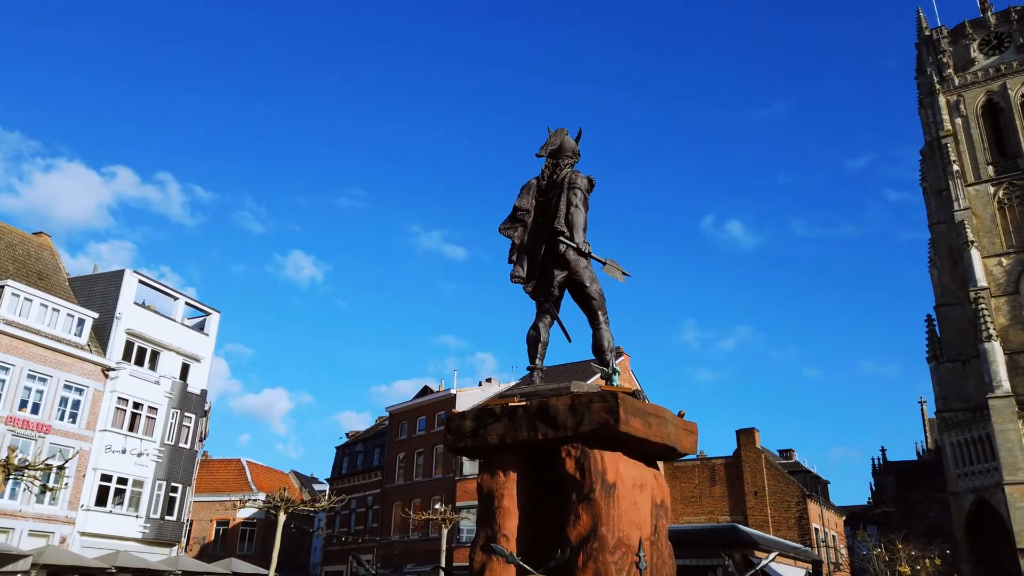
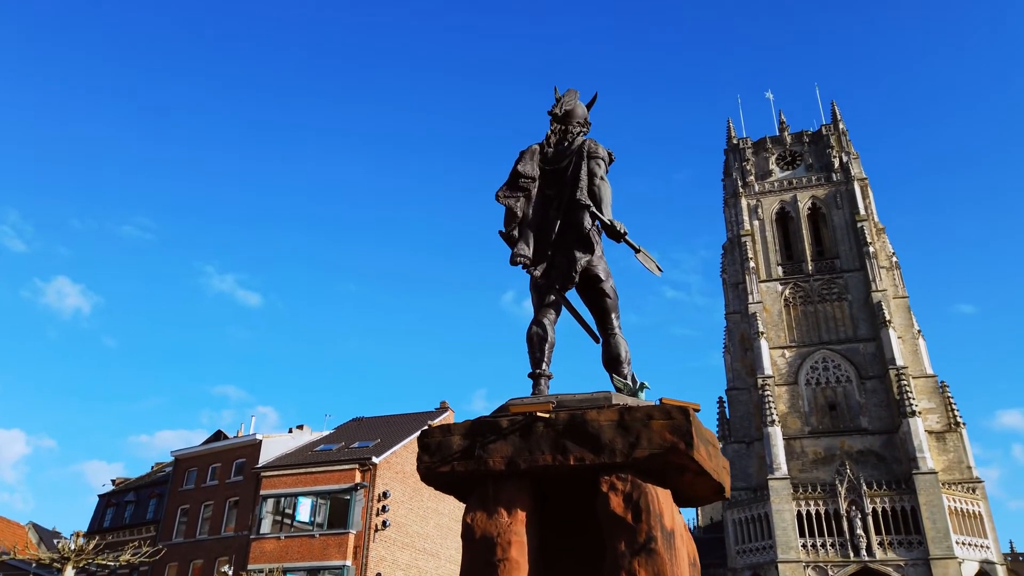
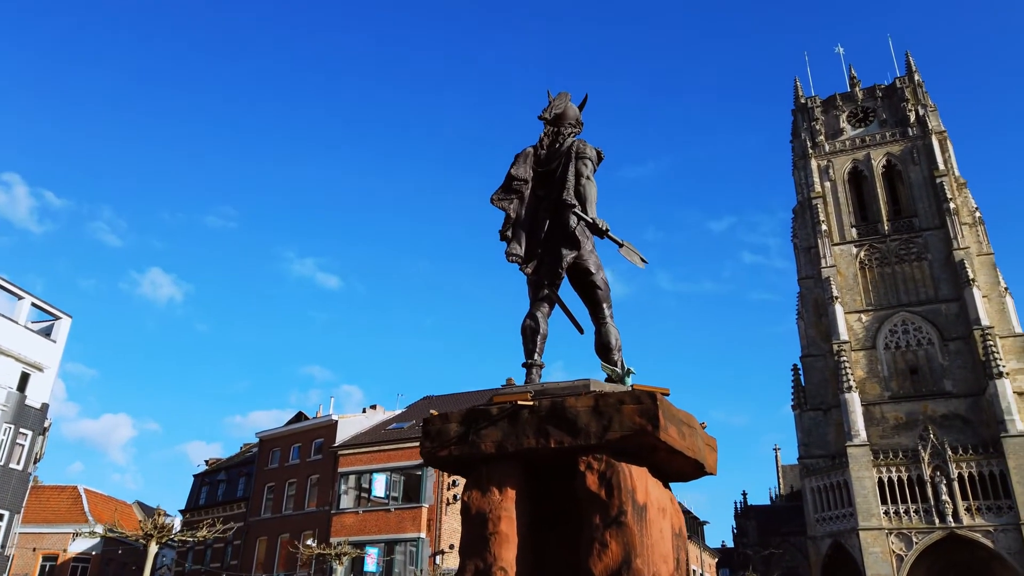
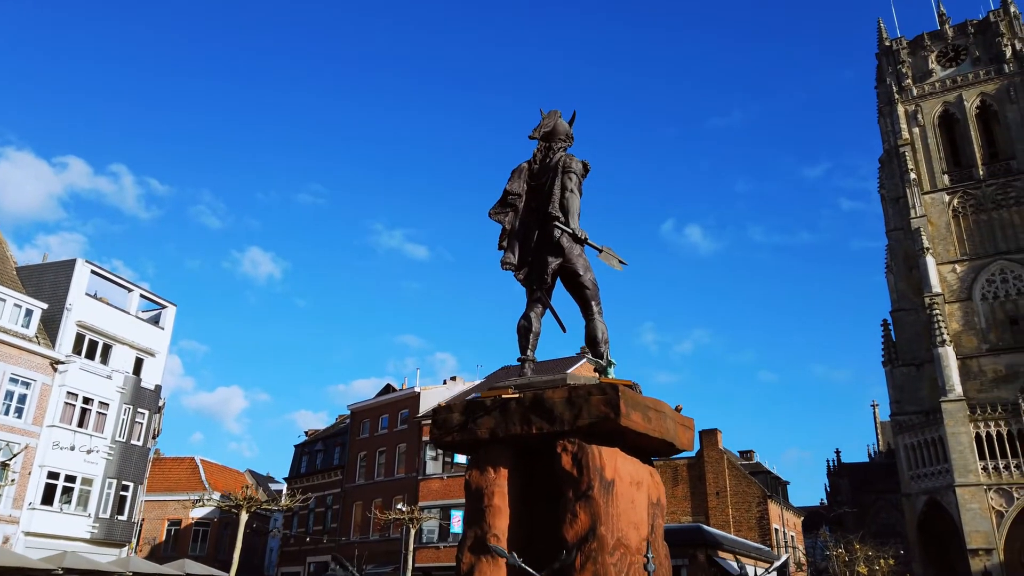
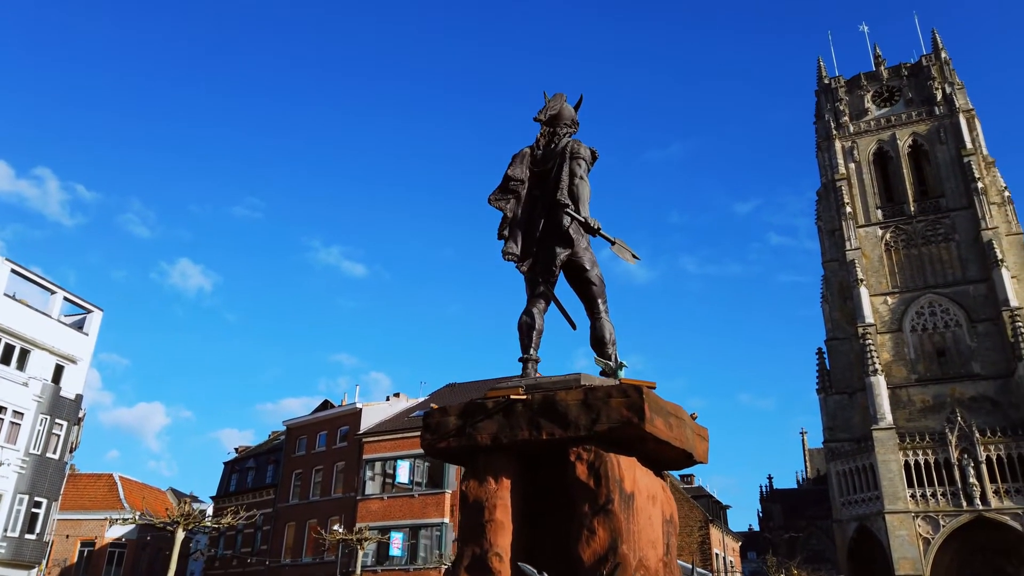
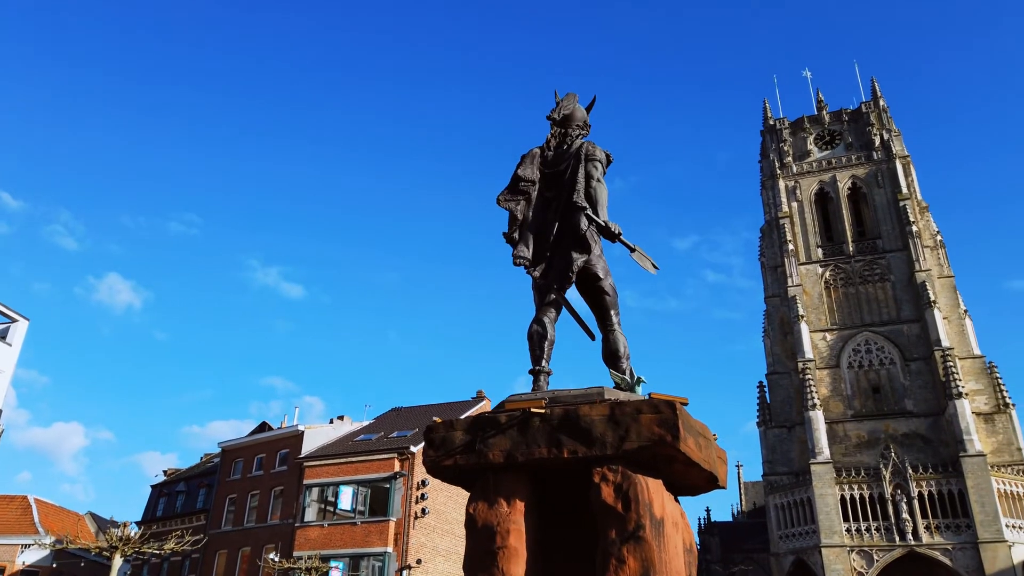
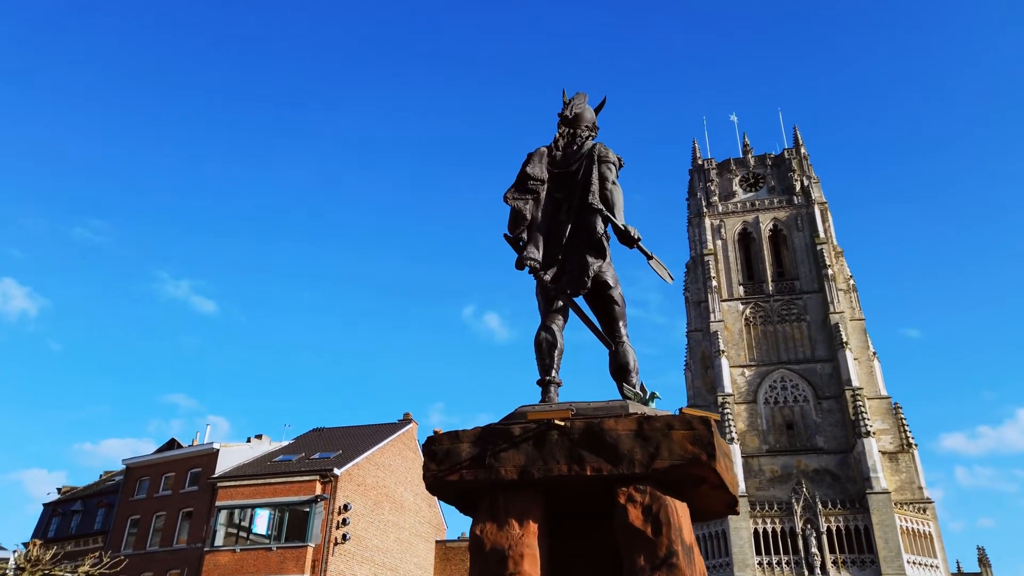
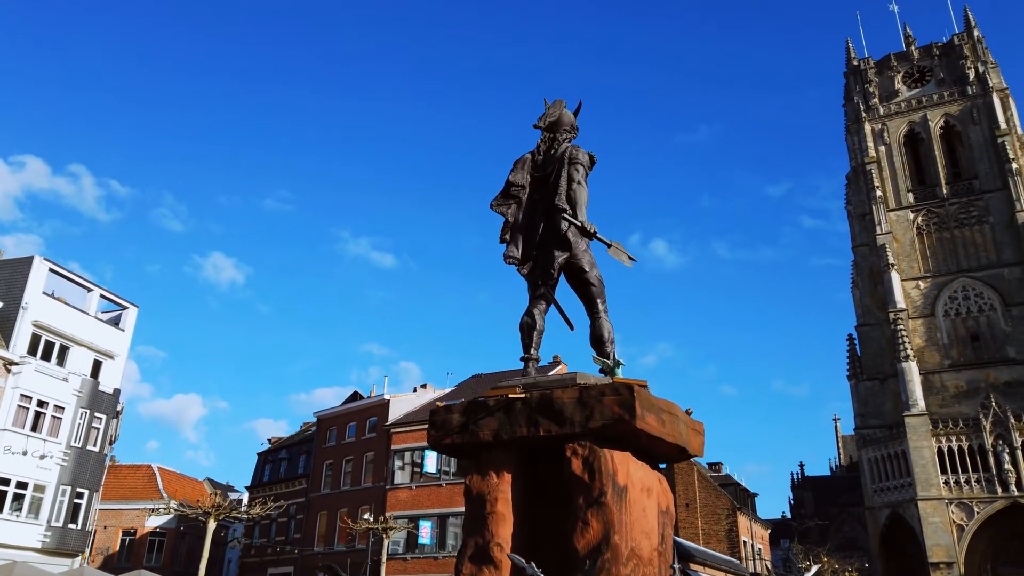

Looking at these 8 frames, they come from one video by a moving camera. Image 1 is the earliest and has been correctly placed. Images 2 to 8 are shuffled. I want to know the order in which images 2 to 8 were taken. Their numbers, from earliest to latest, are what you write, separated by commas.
4, 8, 5, 3, 6, 2, 7
